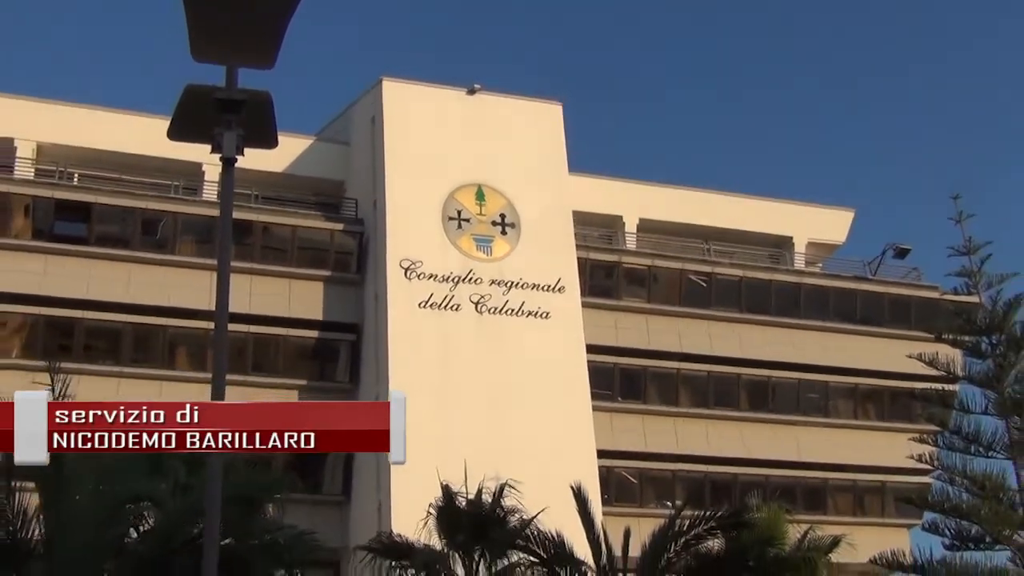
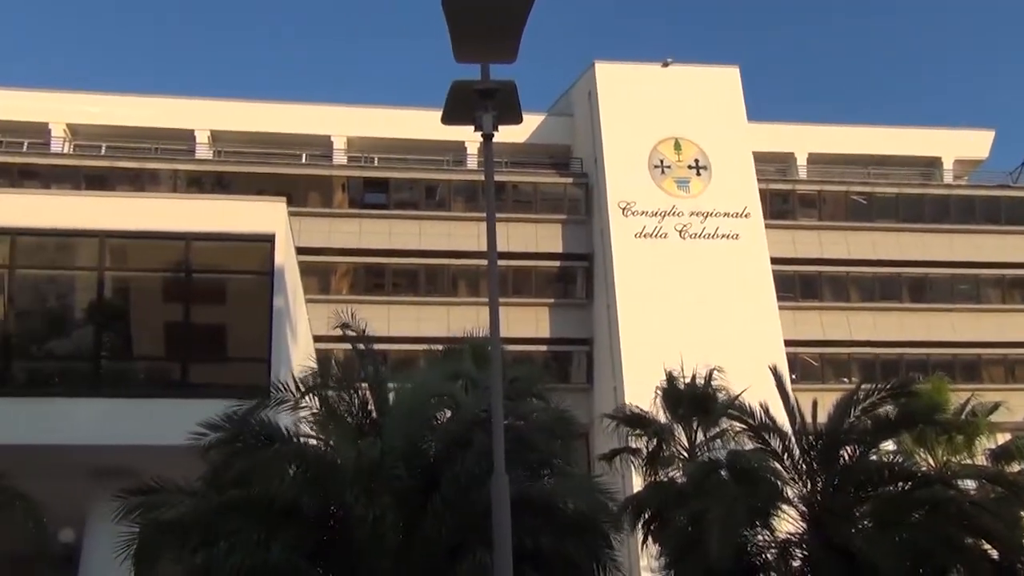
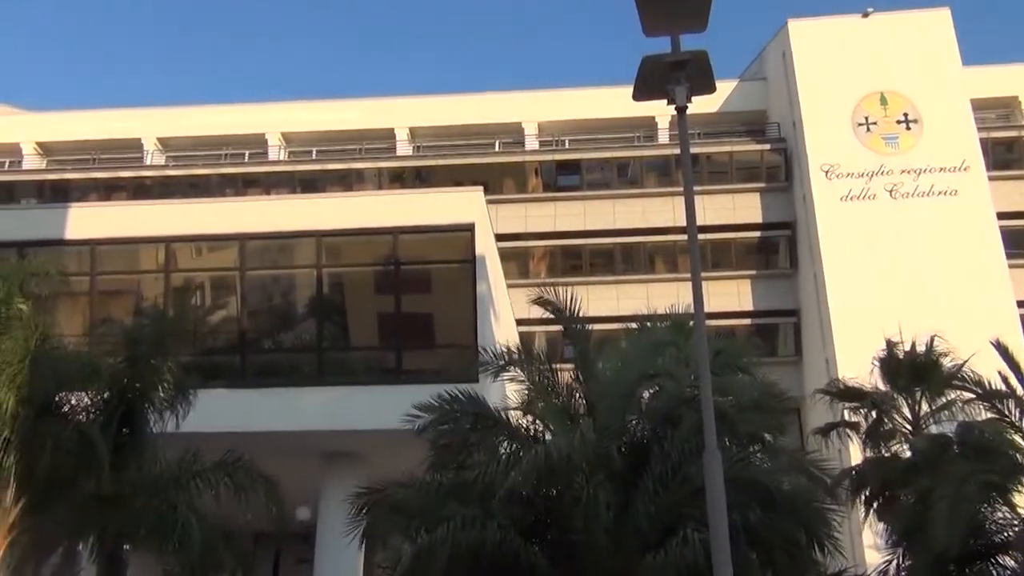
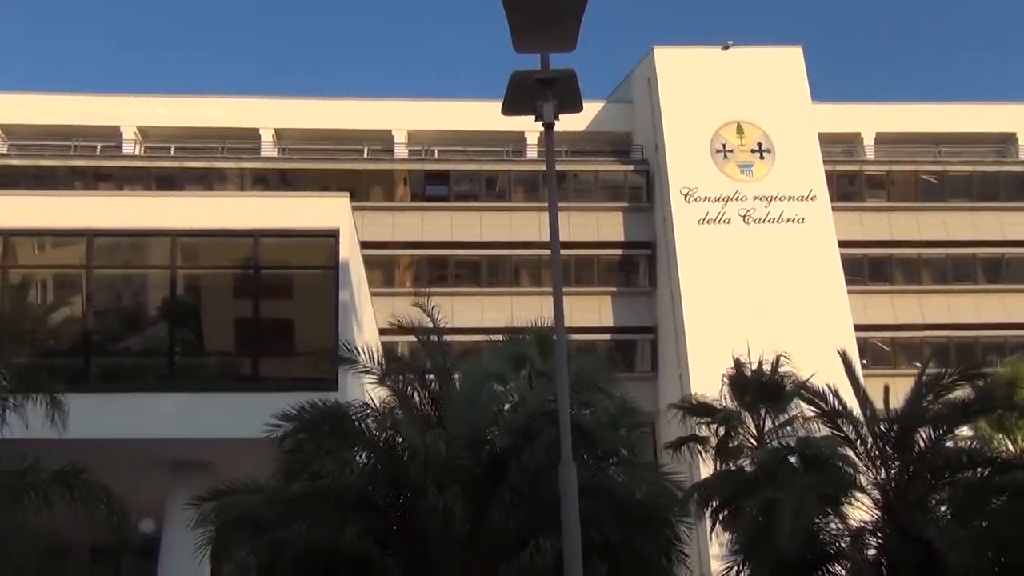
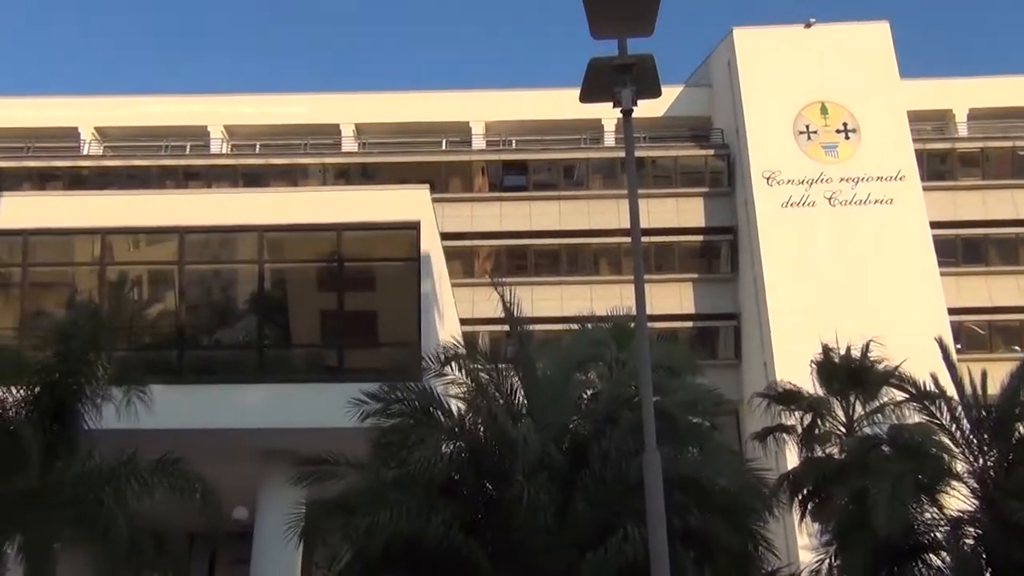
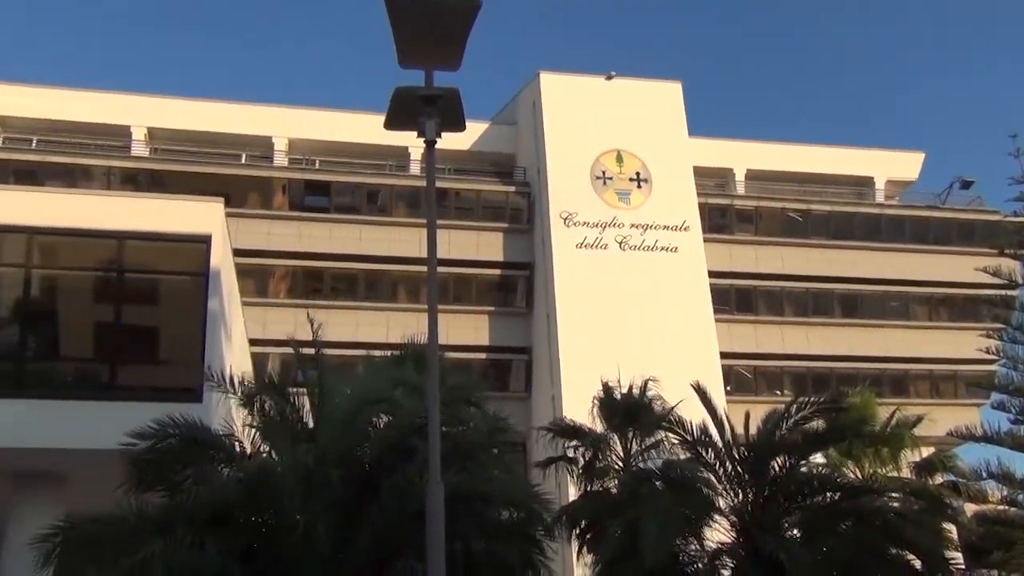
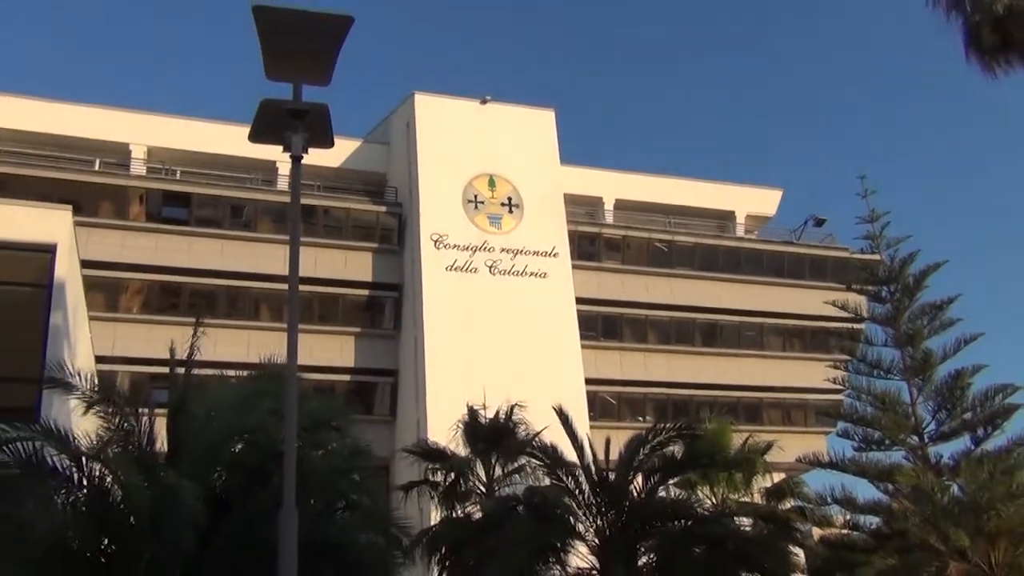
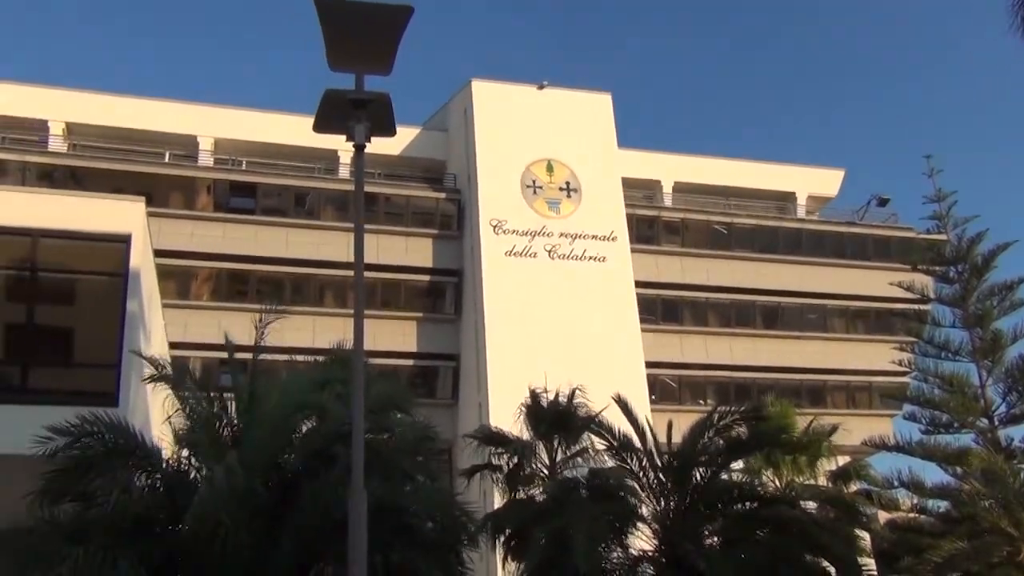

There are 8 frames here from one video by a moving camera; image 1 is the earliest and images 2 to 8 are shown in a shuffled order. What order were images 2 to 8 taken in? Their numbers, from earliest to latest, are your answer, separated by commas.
7, 8, 6, 2, 4, 5, 3
